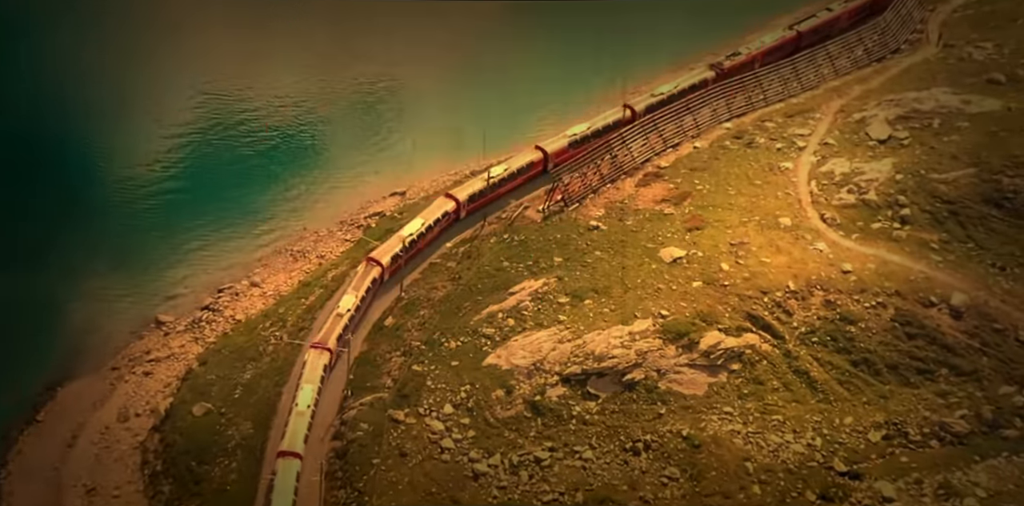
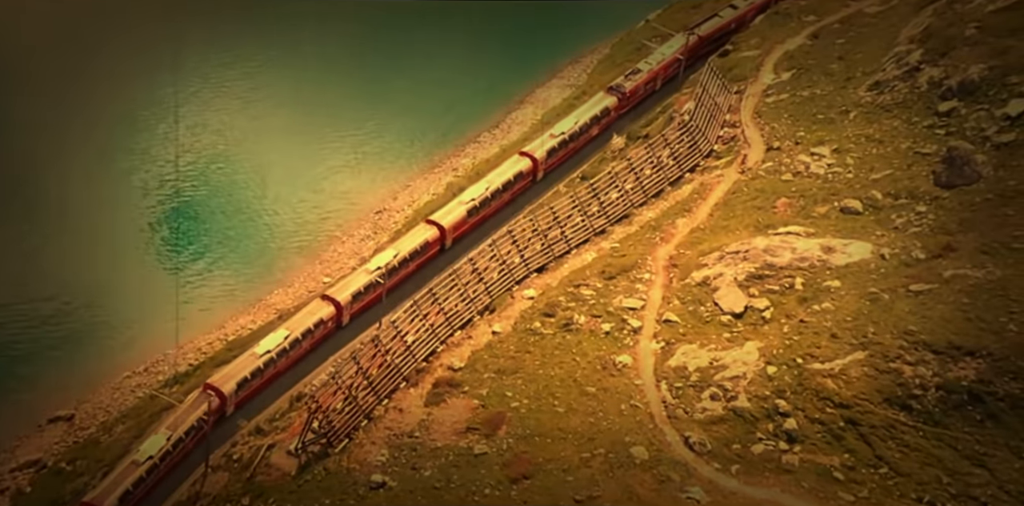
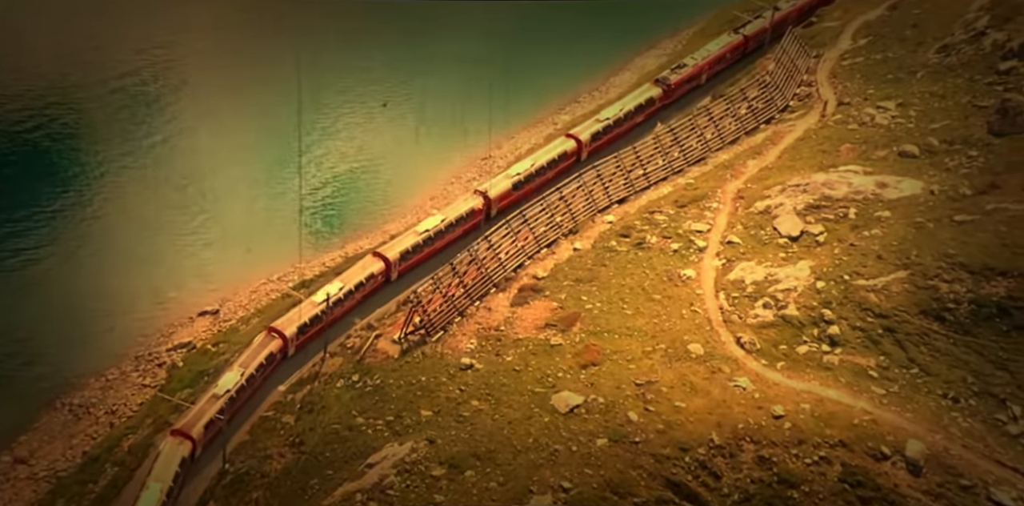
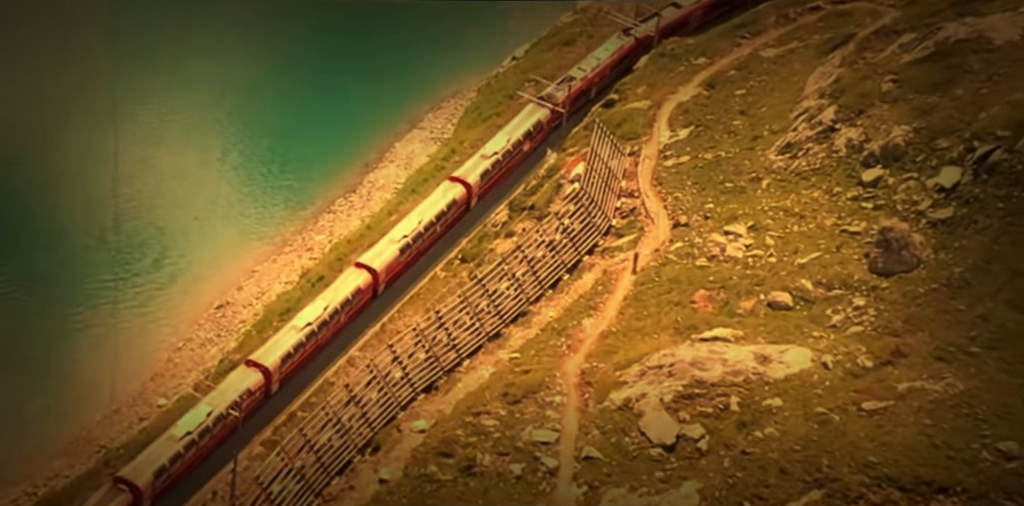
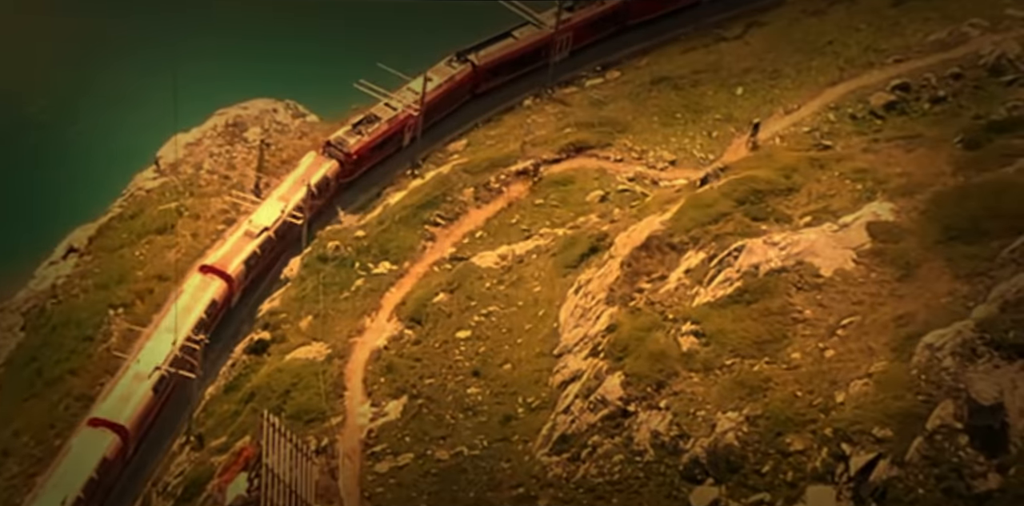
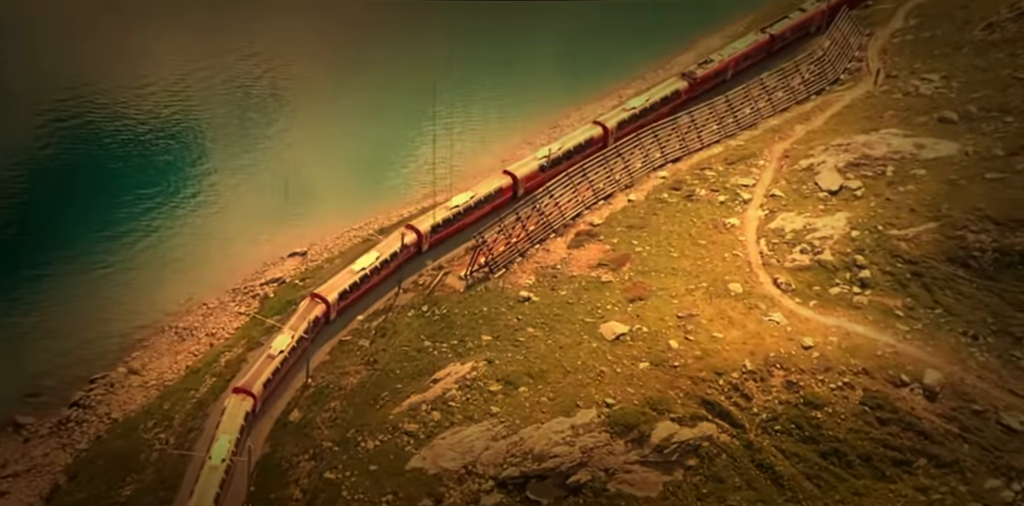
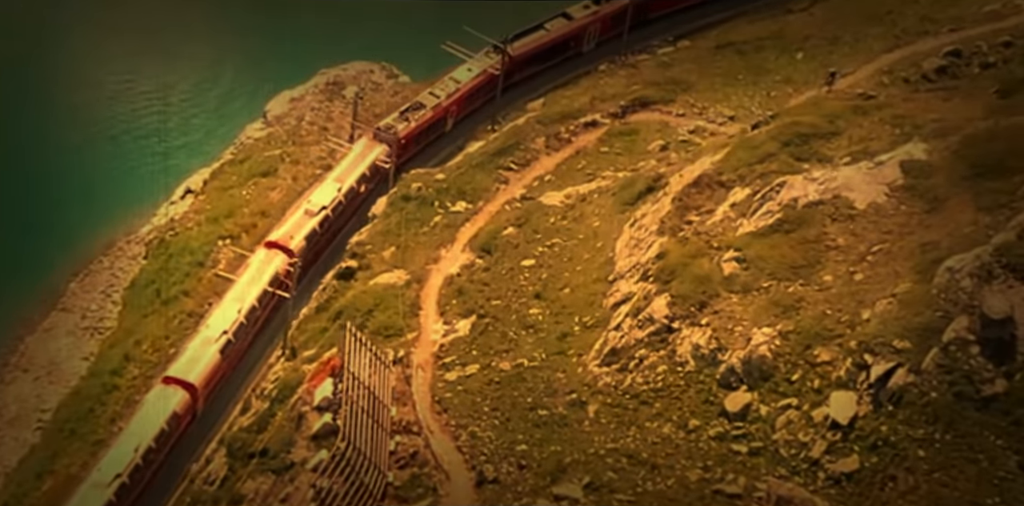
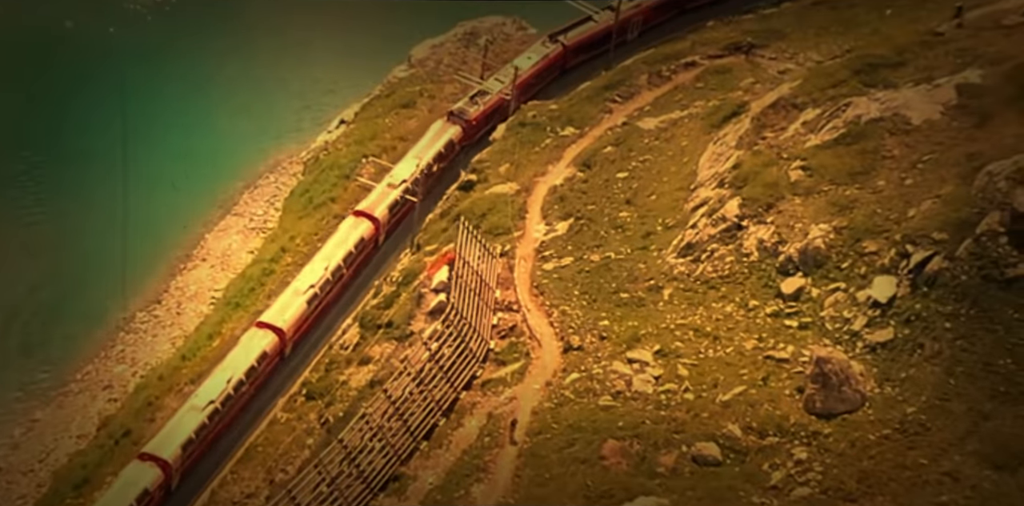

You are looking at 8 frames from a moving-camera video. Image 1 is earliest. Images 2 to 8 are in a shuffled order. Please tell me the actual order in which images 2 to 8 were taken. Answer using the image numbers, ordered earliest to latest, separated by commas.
6, 3, 2, 4, 8, 7, 5
